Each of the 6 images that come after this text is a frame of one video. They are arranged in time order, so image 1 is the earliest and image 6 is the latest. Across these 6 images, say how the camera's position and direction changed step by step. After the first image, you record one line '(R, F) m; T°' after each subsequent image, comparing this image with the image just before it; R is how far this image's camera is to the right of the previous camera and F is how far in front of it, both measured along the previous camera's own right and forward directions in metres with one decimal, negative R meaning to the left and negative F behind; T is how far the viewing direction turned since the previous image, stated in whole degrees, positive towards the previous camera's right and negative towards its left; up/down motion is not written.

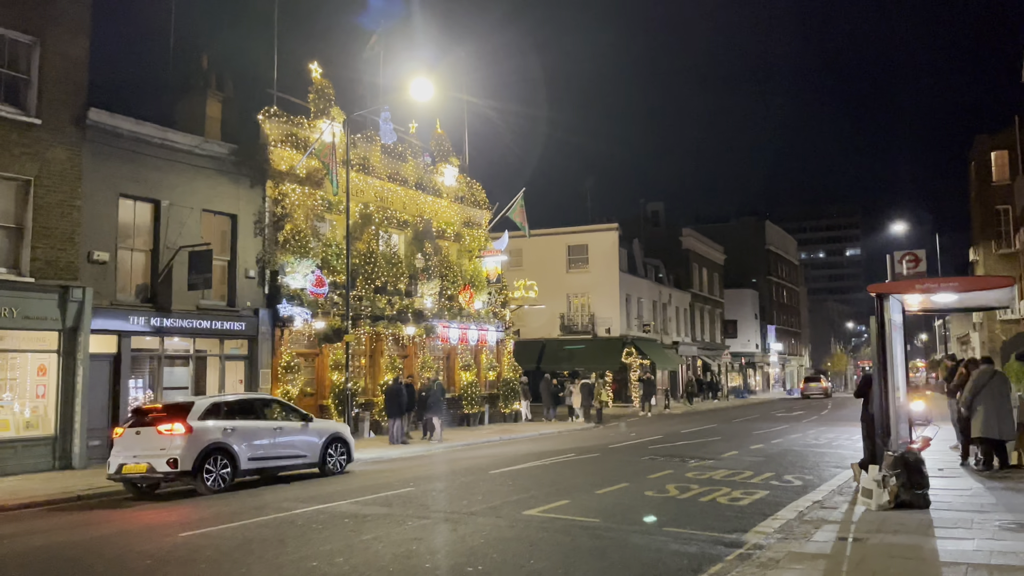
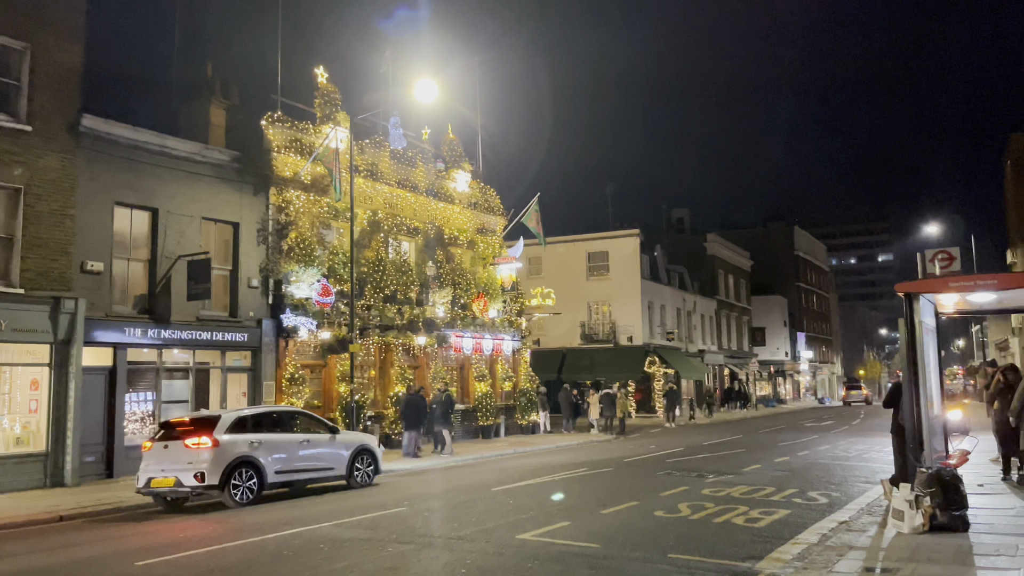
(+0.4, +0.8) m; -2°
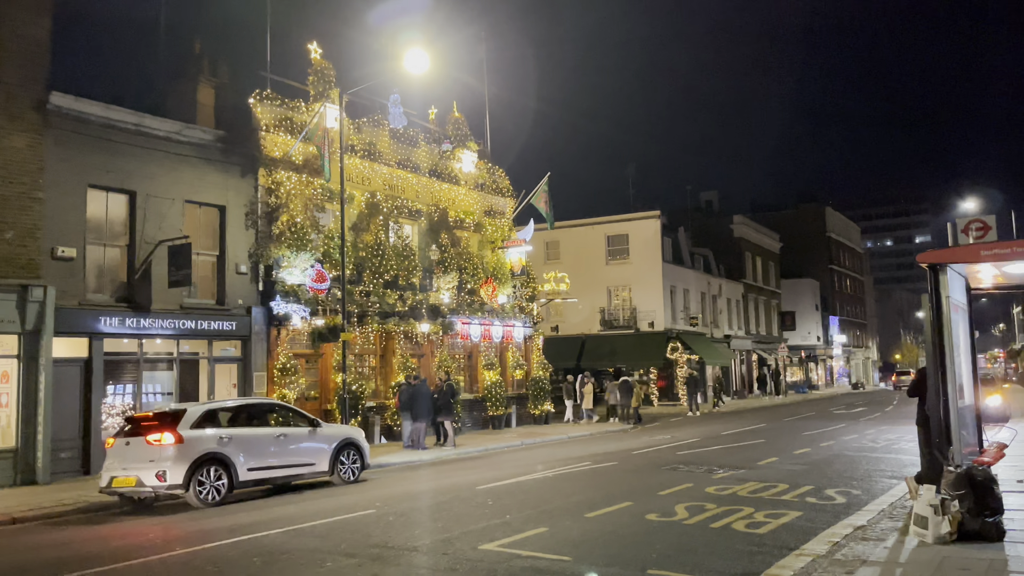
(+0.7, +1.2) m; -2°
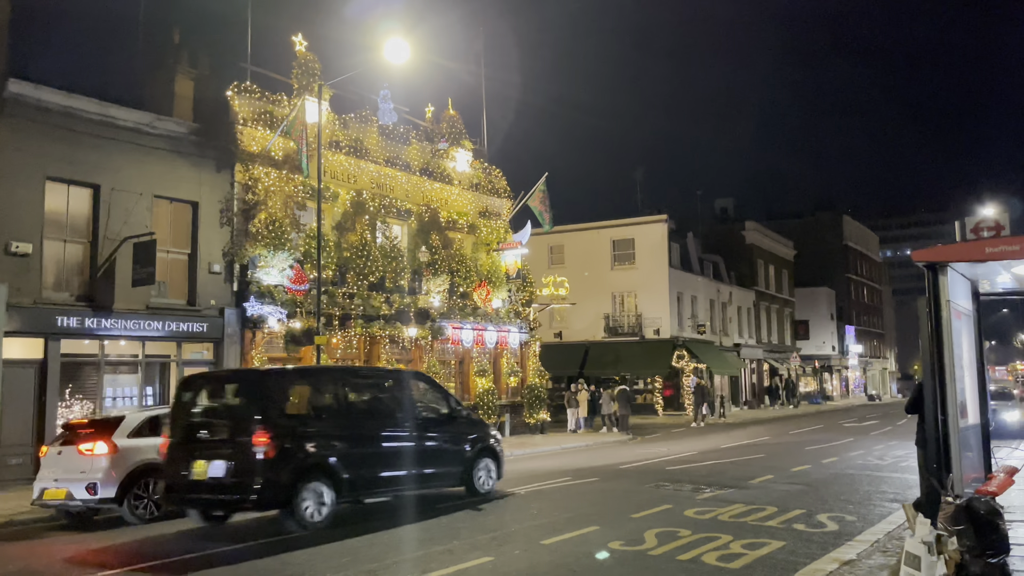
(+0.7, +1.0) m; -1°
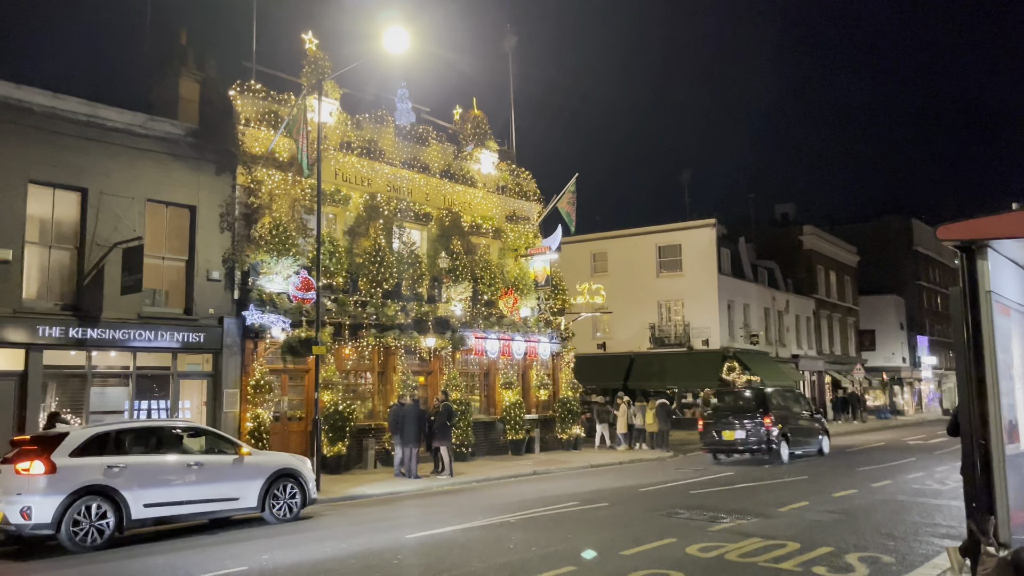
(+1.0, +1.4) m; -4°
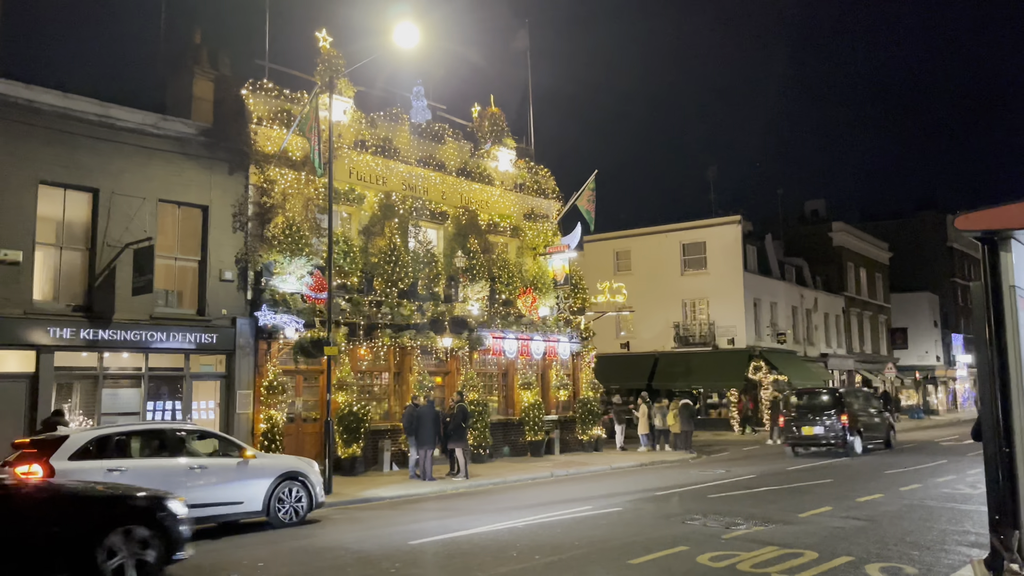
(+0.3, +0.3) m; -2°
